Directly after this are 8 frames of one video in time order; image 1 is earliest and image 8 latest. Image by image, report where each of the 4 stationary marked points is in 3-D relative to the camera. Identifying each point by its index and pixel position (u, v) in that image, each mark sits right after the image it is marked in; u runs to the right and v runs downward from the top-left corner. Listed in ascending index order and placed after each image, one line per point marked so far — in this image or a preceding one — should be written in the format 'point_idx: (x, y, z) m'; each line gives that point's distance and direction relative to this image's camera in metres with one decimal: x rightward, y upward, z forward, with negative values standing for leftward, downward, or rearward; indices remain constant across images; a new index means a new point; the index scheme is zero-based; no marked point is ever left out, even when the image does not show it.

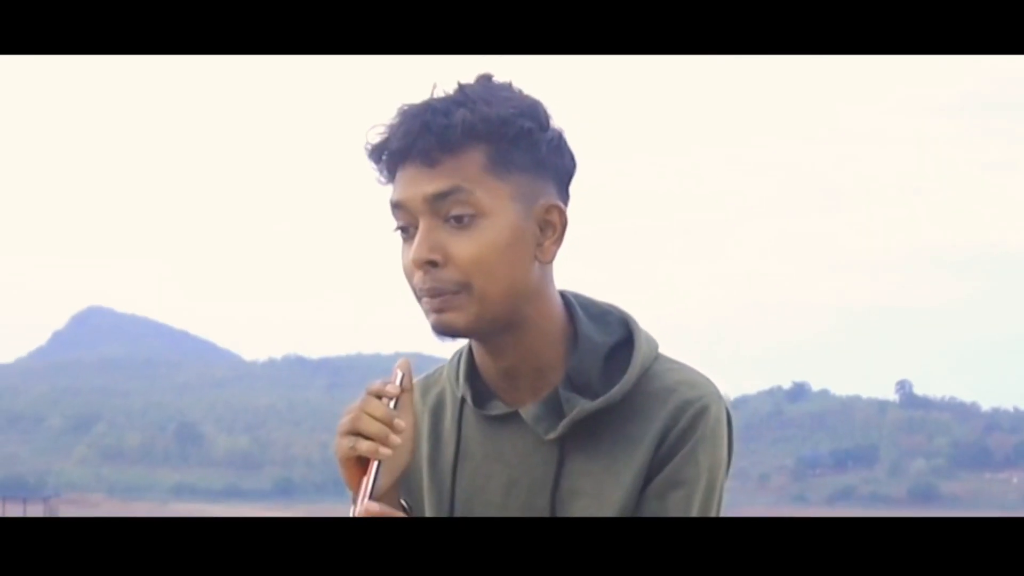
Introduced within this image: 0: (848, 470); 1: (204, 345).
0: (+1.1, -0.6, +3.4) m
1: (-1.0, -0.2, +3.5) m
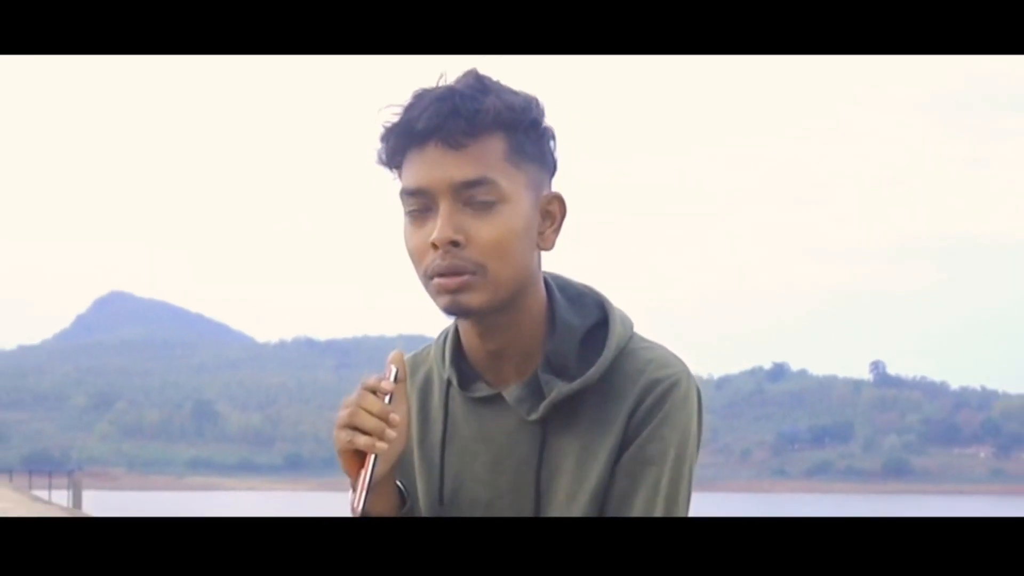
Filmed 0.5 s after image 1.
0: (+1.1, -0.5, +3.6) m
1: (-1.1, -0.1, +3.7) m
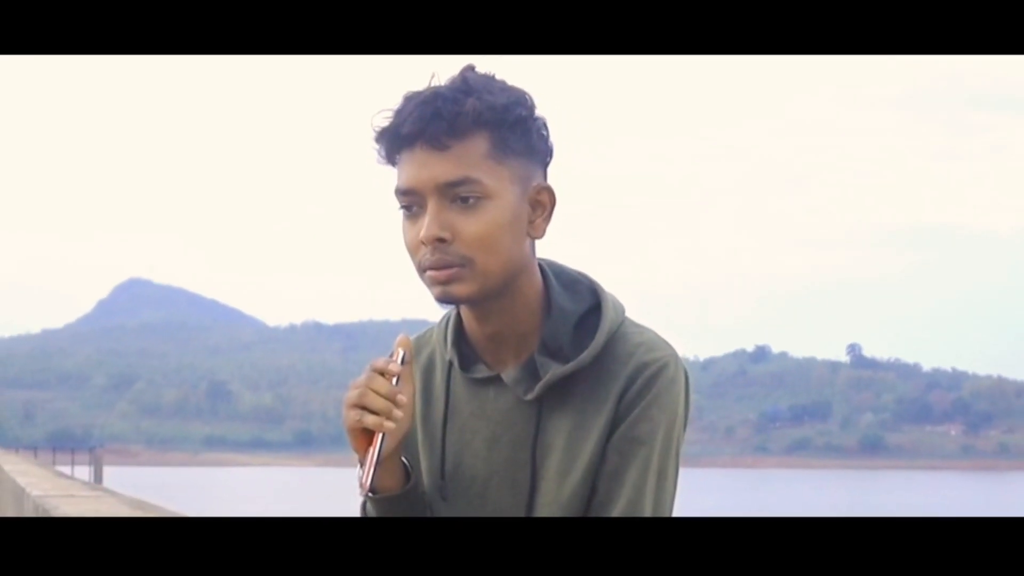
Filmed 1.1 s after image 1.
0: (+1.1, -0.5, +3.8) m
1: (-1.1, -0.1, +3.9) m
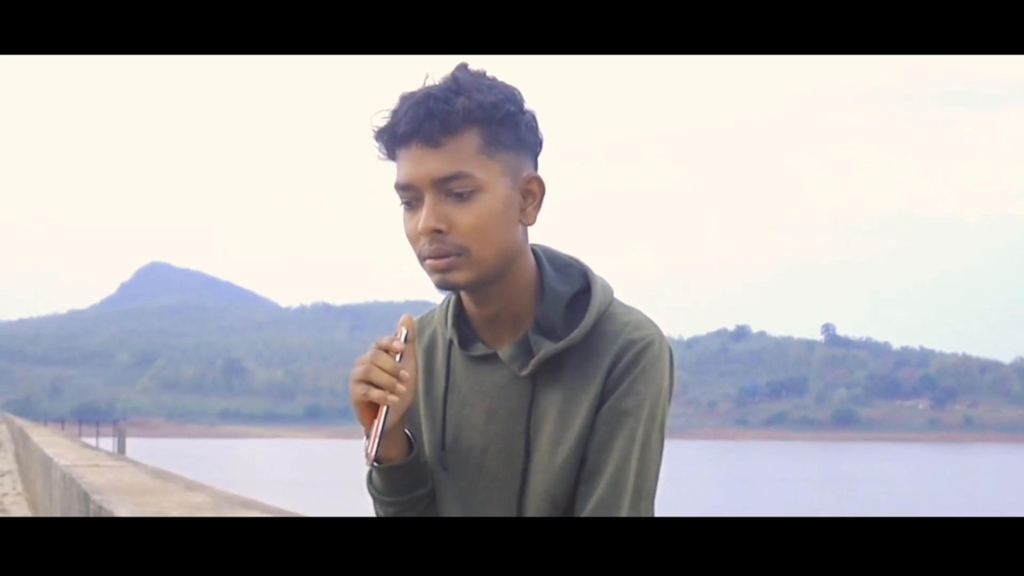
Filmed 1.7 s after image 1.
0: (+1.1, -0.4, +4.0) m
1: (-1.1, 0.0, +4.1) m
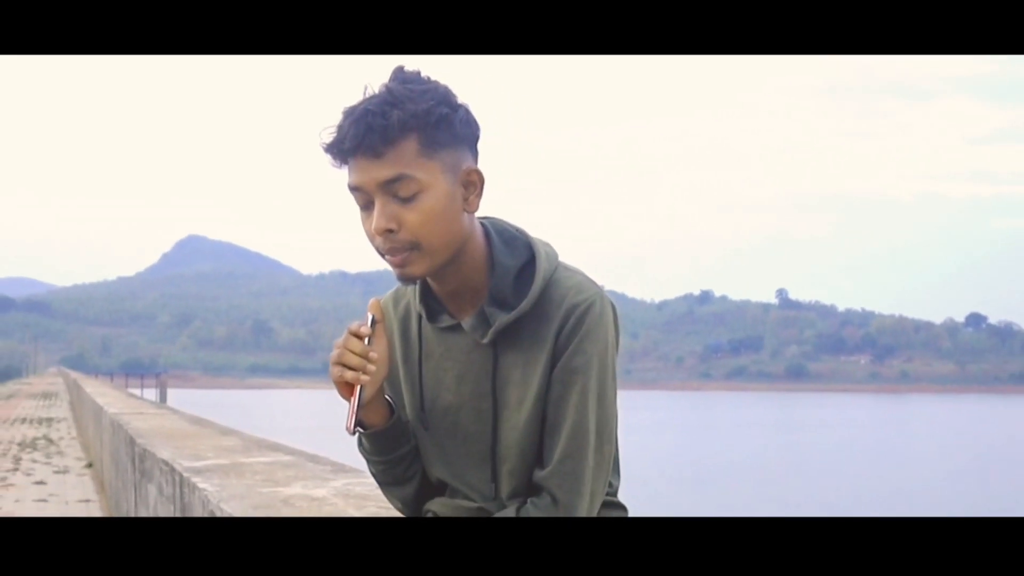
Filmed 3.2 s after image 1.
0: (+1.0, -0.3, +4.6) m
1: (-1.1, +0.1, +4.7) m
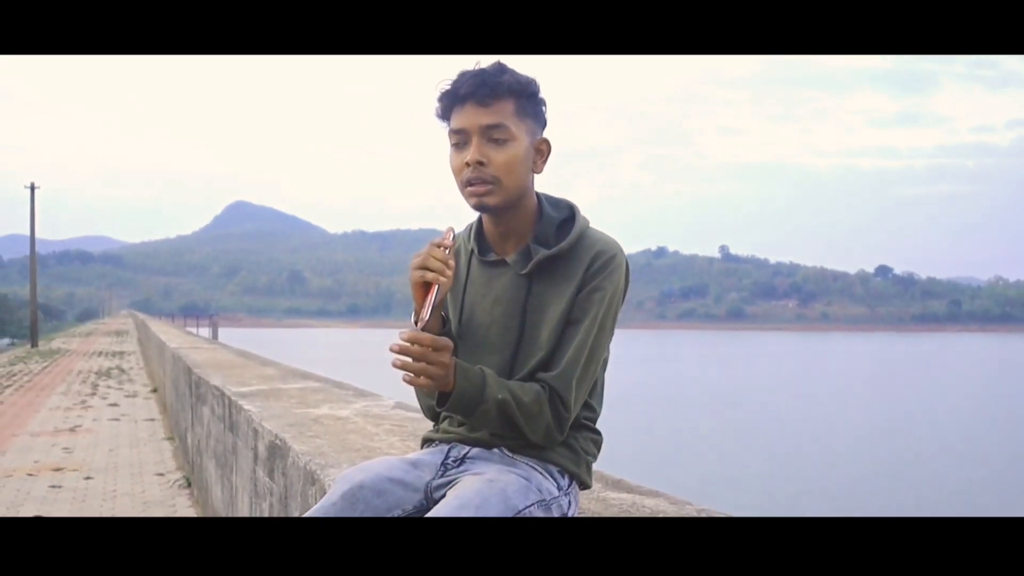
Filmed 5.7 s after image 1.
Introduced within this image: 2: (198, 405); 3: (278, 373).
0: (+1.0, -0.1, +5.6) m
1: (-1.2, +0.4, +5.7) m
2: (-1.8, -0.7, +5.9) m
3: (-1.4, -0.5, +6.0) m
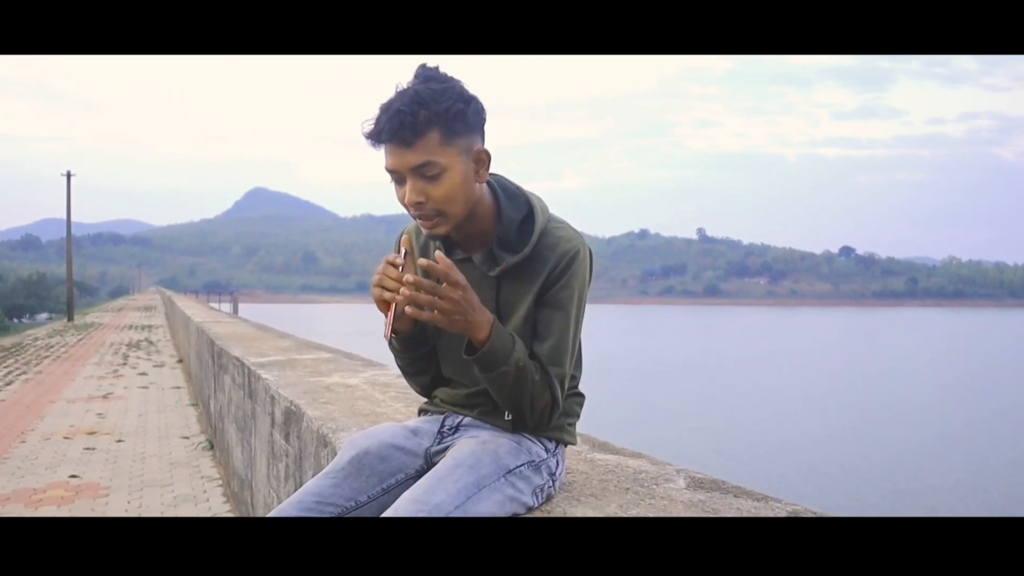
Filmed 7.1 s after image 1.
0: (+0.9, +0.1, +6.1) m
1: (-1.2, +0.5, +6.2) m
2: (-1.9, -0.5, +6.4) m
3: (-1.4, -0.4, +6.5) m
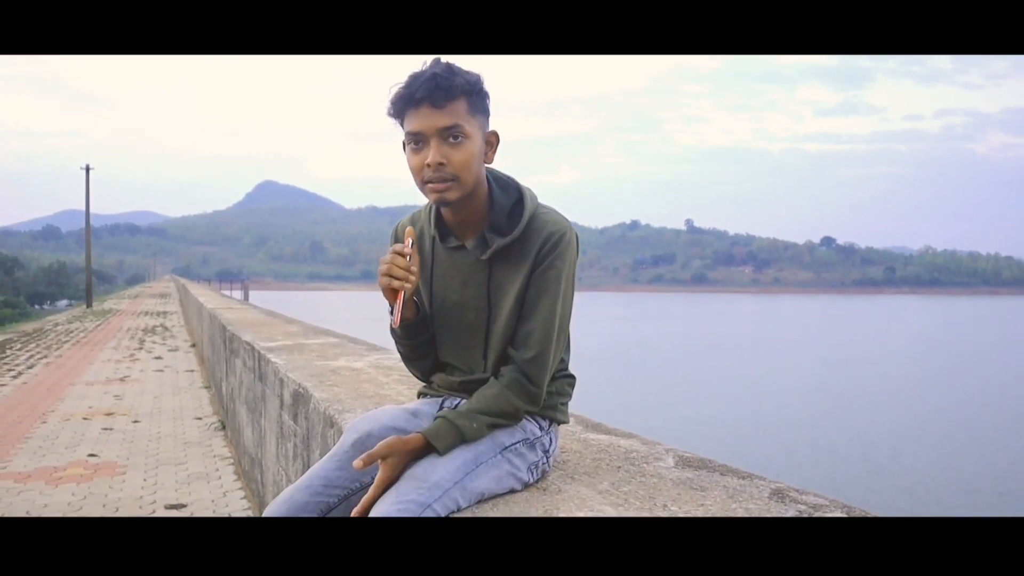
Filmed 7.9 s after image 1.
0: (+0.9, +0.1, +6.4) m
1: (-1.2, +0.6, +6.5) m
2: (-1.9, -0.5, +6.8) m
3: (-1.4, -0.3, +6.9) m
